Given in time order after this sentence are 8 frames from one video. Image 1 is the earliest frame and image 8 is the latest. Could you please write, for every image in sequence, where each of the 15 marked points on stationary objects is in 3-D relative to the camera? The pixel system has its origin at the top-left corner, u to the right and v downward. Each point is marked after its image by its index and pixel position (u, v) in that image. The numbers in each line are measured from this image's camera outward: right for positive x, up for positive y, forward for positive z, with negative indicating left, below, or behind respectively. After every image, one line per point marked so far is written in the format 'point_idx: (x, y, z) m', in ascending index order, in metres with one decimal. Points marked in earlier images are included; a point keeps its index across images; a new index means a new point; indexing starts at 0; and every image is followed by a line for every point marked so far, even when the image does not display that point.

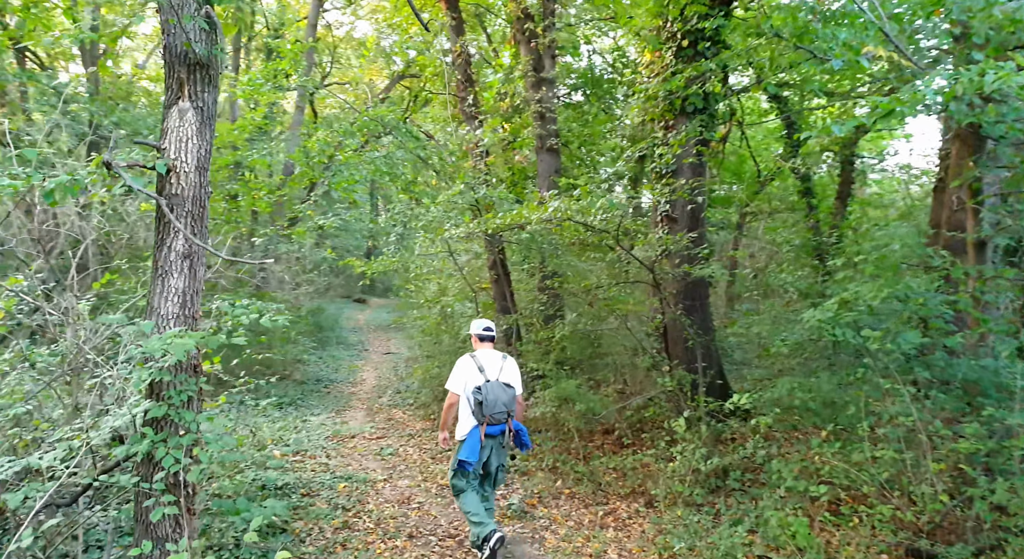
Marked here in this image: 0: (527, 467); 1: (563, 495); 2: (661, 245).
0: (+0.1, -2.2, +7.6) m
1: (+0.5, -2.3, +6.9) m
2: (+1.7, +0.4, +7.8) m
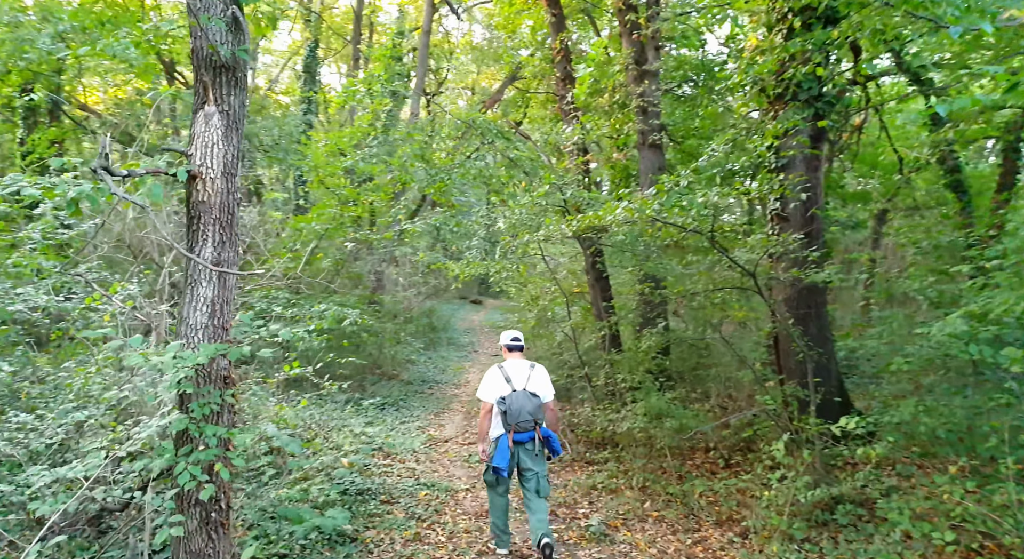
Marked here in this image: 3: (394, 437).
0: (+1.1, -2.3, +7.2) m
1: (+1.4, -2.4, +6.4) m
2: (+2.7, +0.4, +7.1) m
3: (-1.7, -2.3, +9.4) m
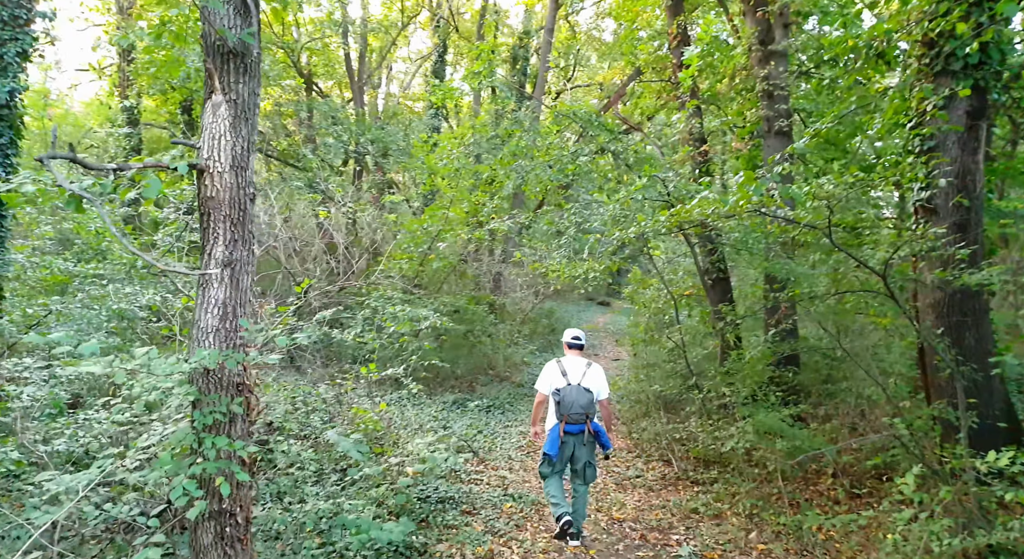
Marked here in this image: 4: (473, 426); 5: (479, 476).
0: (+2.1, -2.3, +6.5) m
1: (+2.1, -2.4, +5.6) m
2: (+3.6, +0.3, +6.1) m
3: (-0.3, -2.3, +9.2) m
4: (-0.6, -2.2, +9.9) m
5: (-0.4, -2.2, +7.3) m
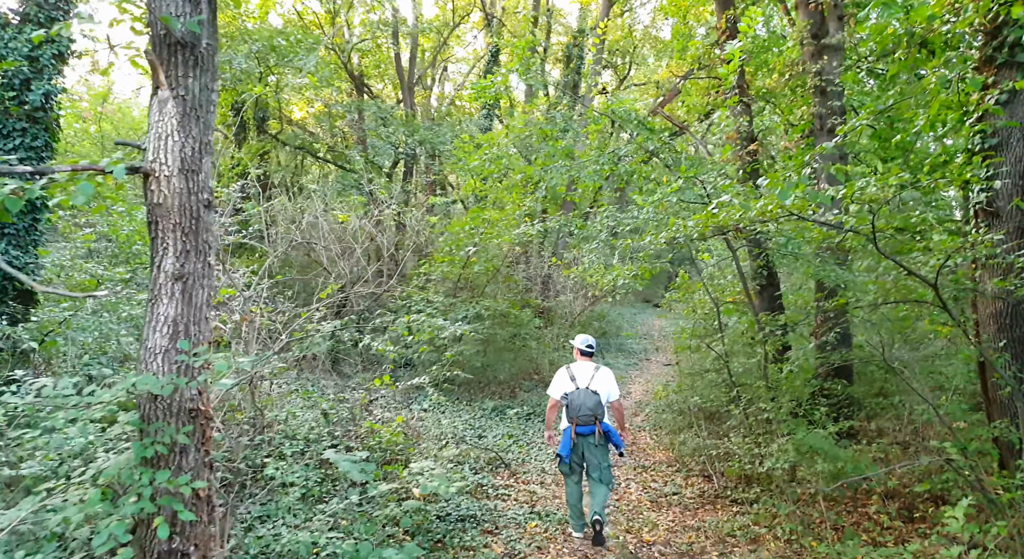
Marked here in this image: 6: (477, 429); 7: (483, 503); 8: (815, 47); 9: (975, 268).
0: (+2.3, -2.4, +6.1) m
1: (+2.3, -2.5, +5.2) m
2: (+3.7, +0.3, +5.5) m
3: (+0.2, -2.4, +9.0) m
4: (0.0, -2.3, +9.8) m
5: (-0.1, -2.3, +7.1) m
6: (-0.6, -2.3, +9.9) m
7: (-0.3, -2.3, +6.5) m
8: (+4.4, +3.5, +9.5) m
9: (+4.1, +0.1, +5.7) m
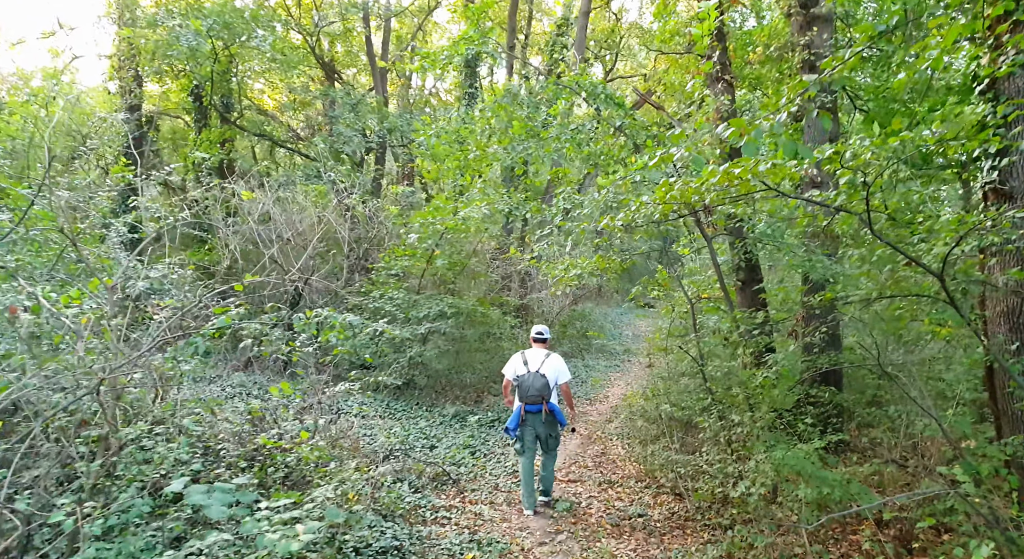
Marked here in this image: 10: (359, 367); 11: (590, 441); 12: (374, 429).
0: (+1.8, -2.3, +5.2) m
1: (+1.8, -2.4, +4.4) m
2: (+3.2, +0.3, +4.7) m
3: (-0.4, -2.3, +8.1) m
4: (-0.6, -2.3, +8.9) m
5: (-0.6, -2.2, +6.2) m
6: (-1.1, -2.2, +9.0) m
7: (-0.8, -2.2, +5.7) m
8: (+3.9, +3.5, +8.7) m
9: (+3.6, +0.2, +4.9) m
10: (-2.9, -1.6, +12.2) m
11: (+1.2, -2.4, +9.5) m
12: (-1.9, -2.1, +8.8) m
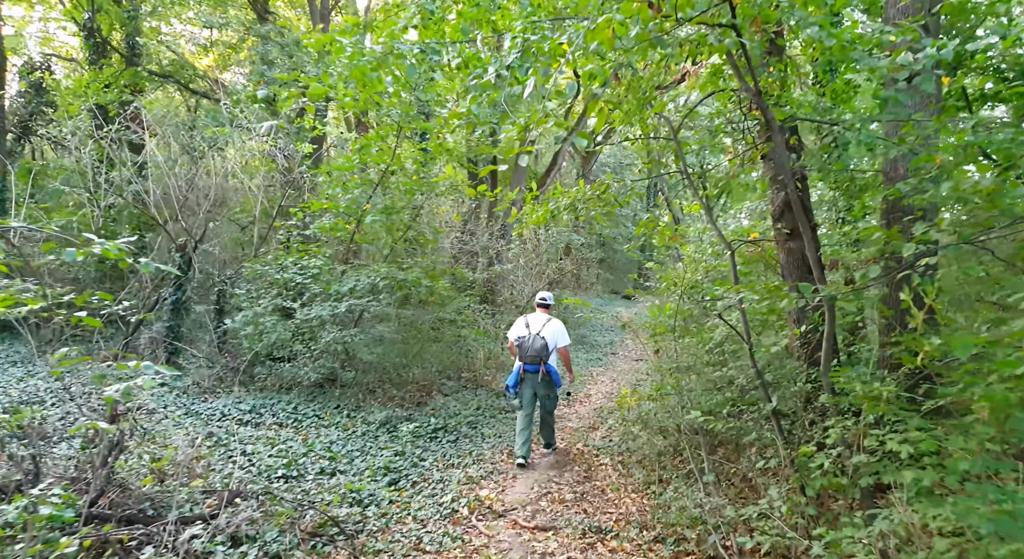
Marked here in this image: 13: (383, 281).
0: (+1.4, -1.8, +2.5) m
1: (+1.4, -1.9, +1.7) m
2: (+2.8, +0.8, +2.1) m
3: (-0.9, -1.8, +5.3) m
4: (-1.2, -1.8, +6.1) m
5: (-1.0, -1.7, +3.5) m
6: (-1.7, -1.7, +6.2) m
7: (-1.3, -1.7, +2.9) m
8: (+3.4, +4.0, +6.1) m
9: (+3.2, +0.6, +2.2) m
10: (-3.6, -1.1, +9.3) m
11: (+0.6, -1.9, +6.8) m
12: (-2.4, -1.6, +5.9) m
13: (-1.8, 0.0, +9.1) m
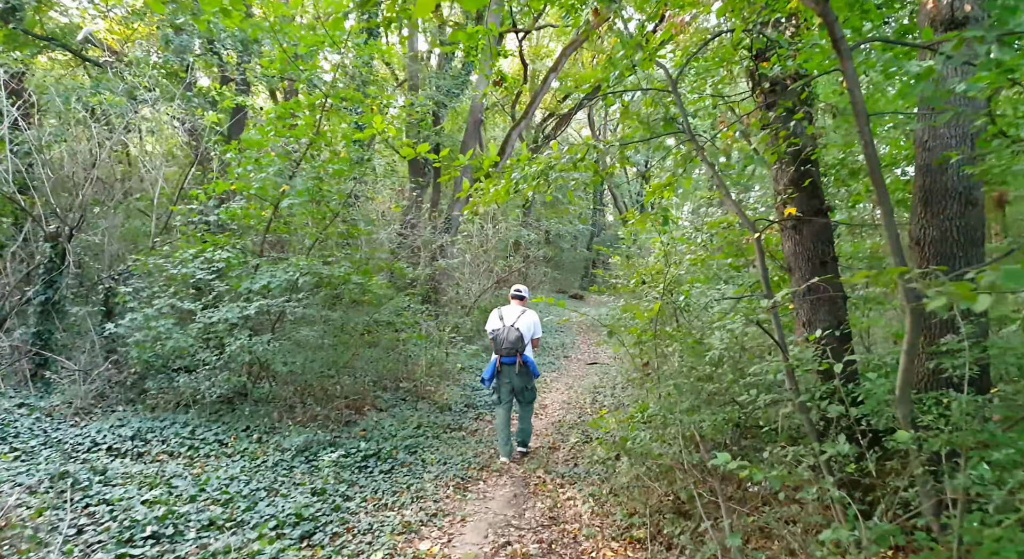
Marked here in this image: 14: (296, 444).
0: (+1.3, -1.8, +1.4) m
1: (+1.4, -1.9, +0.6) m
2: (+2.8, +0.8, +1.1) m
3: (-1.2, -1.7, +4.0) m
4: (-1.5, -1.7, +4.8) m
5: (-1.2, -1.7, +2.1) m
6: (-2.1, -1.7, +4.9) m
7: (-1.4, -1.6, +1.6) m
8: (+3.0, +4.1, +5.2) m
9: (+3.1, +0.7, +1.3) m
10: (-4.2, -1.1, +7.7) m
11: (+0.1, -1.8, +5.6) m
12: (-2.8, -1.6, +4.5) m
13: (-2.4, 0.0, +7.7) m
14: (-2.1, -1.6, +6.4) m
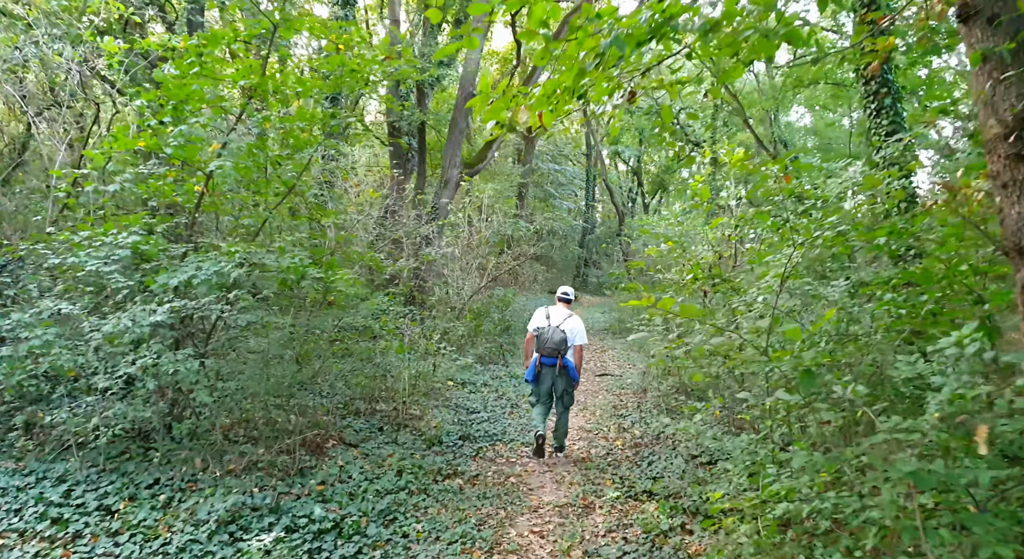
0: (+1.5, -1.7, -0.5) m
1: (+1.7, -1.8, -1.3) m
2: (+3.1, +0.9, -0.8) m
3: (-1.0, -1.7, +2.1) m
4: (-1.4, -1.7, +2.8) m
5: (-0.9, -1.6, +0.2) m
6: (-1.9, -1.6, +2.9) m
7: (-1.1, -1.6, -0.4) m
8: (+3.2, +4.1, +3.3) m
9: (+3.4, +0.7, -0.6) m
10: (-4.1, -1.0, +5.7) m
11: (+0.3, -1.8, +3.7) m
12: (-2.6, -1.5, +2.5) m
13: (-2.3, +0.1, +5.7) m
14: (-2.0, -1.5, +4.4) m
